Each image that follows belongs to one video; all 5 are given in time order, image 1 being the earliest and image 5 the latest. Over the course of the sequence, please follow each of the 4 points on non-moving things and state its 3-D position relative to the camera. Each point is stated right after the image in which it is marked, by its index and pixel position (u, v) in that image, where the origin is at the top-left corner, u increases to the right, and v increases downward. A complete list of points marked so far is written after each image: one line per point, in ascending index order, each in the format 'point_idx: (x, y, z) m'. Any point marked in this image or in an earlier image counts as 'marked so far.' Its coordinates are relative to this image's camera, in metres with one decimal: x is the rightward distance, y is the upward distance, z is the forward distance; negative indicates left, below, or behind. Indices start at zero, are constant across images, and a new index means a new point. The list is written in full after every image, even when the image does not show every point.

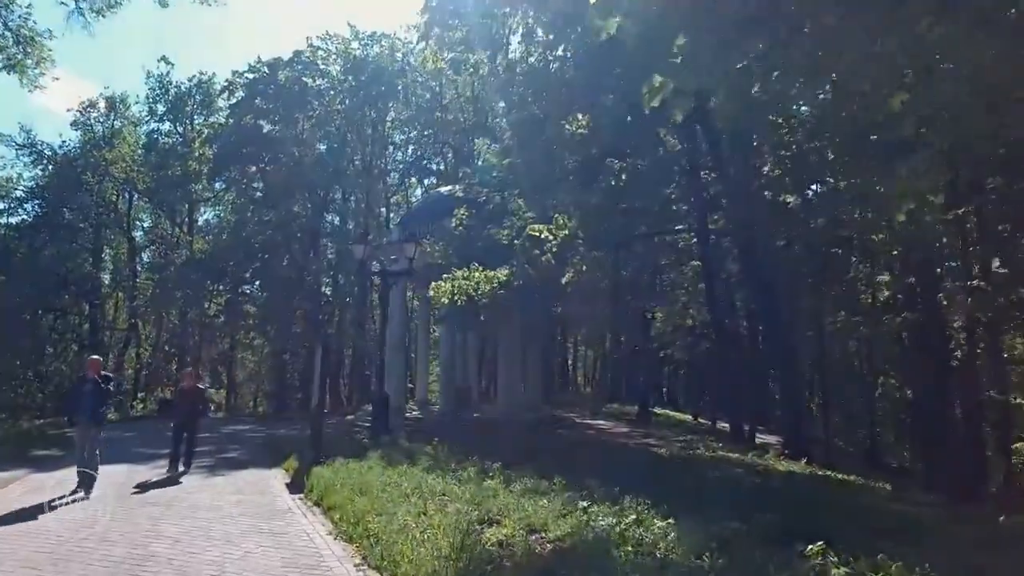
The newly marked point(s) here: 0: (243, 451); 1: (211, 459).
0: (-4.9, -3.0, +19.3) m
1: (-5.1, -2.9, +17.6) m
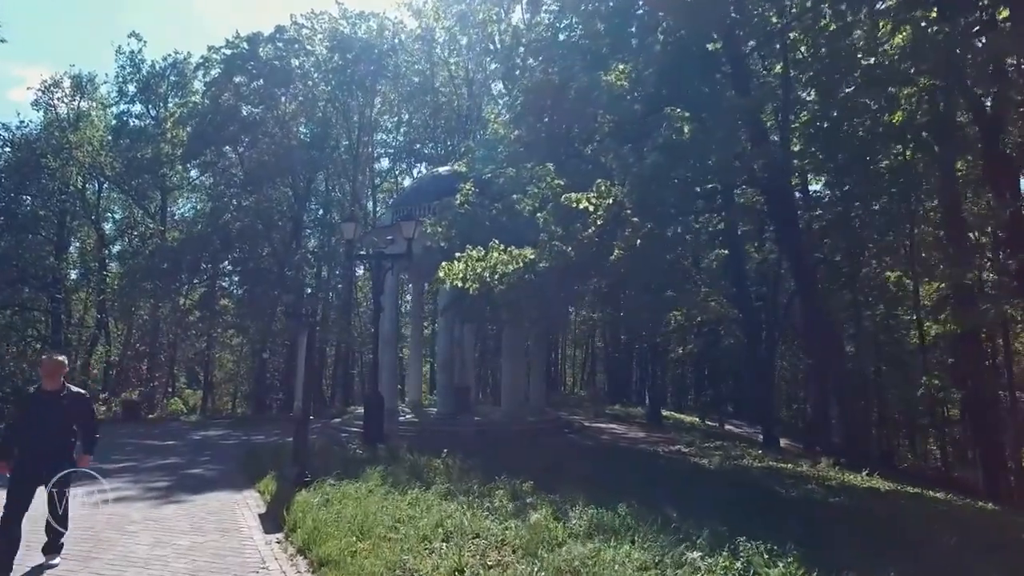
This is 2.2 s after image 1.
0: (-4.6, -2.7, +16.2) m
1: (-4.7, -2.6, +14.5) m
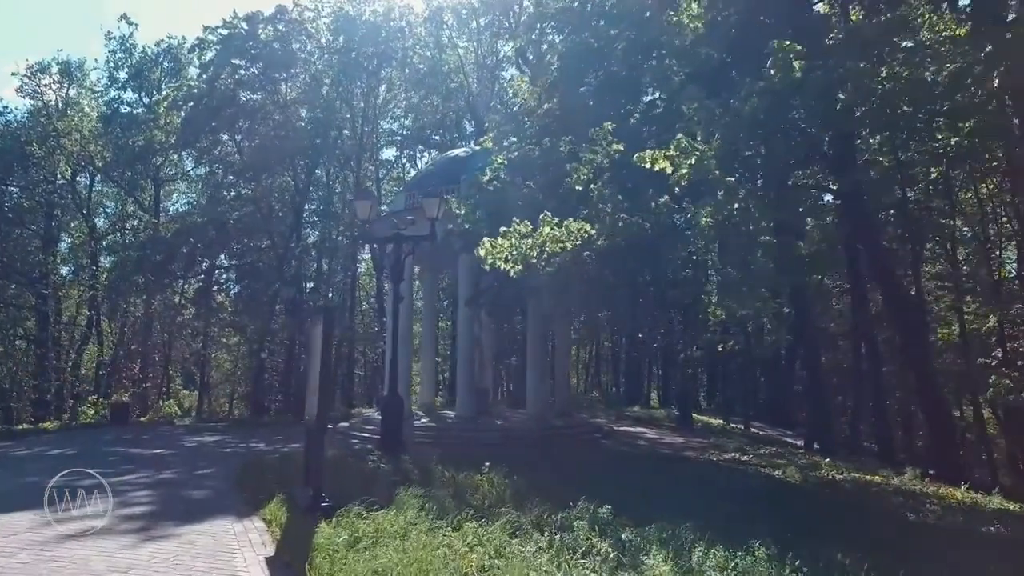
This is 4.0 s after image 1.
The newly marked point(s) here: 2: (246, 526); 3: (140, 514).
0: (-4.0, -2.5, +13.7) m
1: (-4.1, -2.4, +12.0) m
2: (-2.3, -2.1, +9.1) m
3: (-3.6, -2.2, +10.1) m
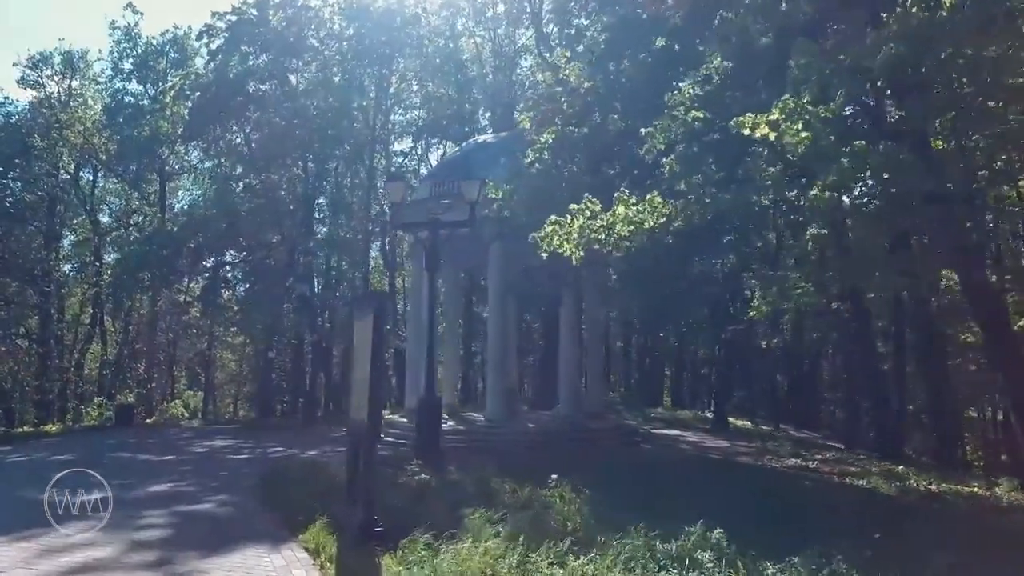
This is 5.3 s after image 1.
0: (-3.3, -2.4, +12.1) m
1: (-3.4, -2.2, +10.4) m
2: (-1.6, -1.9, +7.5) m
3: (-2.9, -2.0, +8.5) m
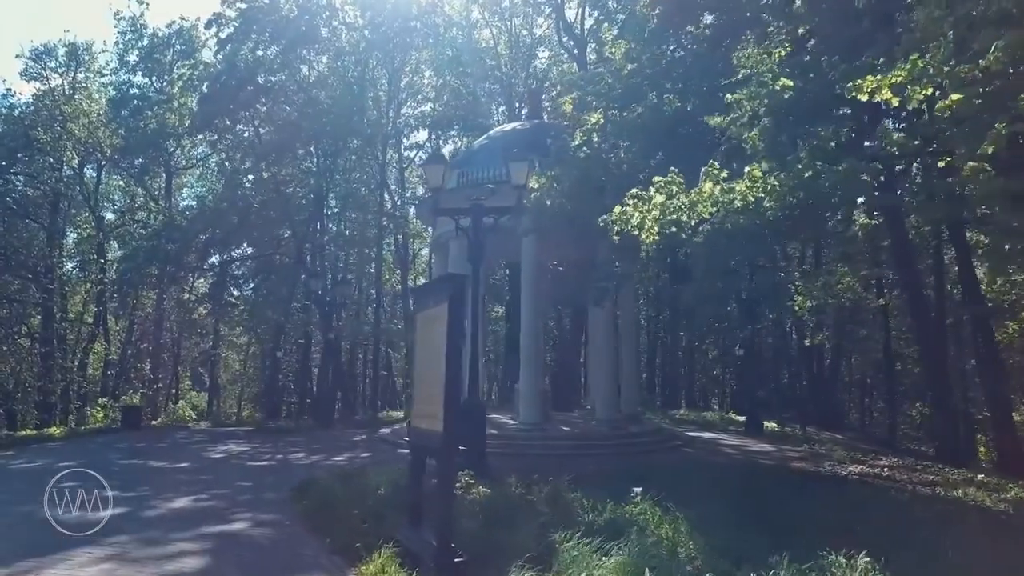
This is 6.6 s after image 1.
0: (-2.6, -2.3, +10.8) m
1: (-2.7, -2.1, +9.1) m
2: (-0.9, -1.8, +6.2) m
3: (-2.2, -1.9, +7.2) m
